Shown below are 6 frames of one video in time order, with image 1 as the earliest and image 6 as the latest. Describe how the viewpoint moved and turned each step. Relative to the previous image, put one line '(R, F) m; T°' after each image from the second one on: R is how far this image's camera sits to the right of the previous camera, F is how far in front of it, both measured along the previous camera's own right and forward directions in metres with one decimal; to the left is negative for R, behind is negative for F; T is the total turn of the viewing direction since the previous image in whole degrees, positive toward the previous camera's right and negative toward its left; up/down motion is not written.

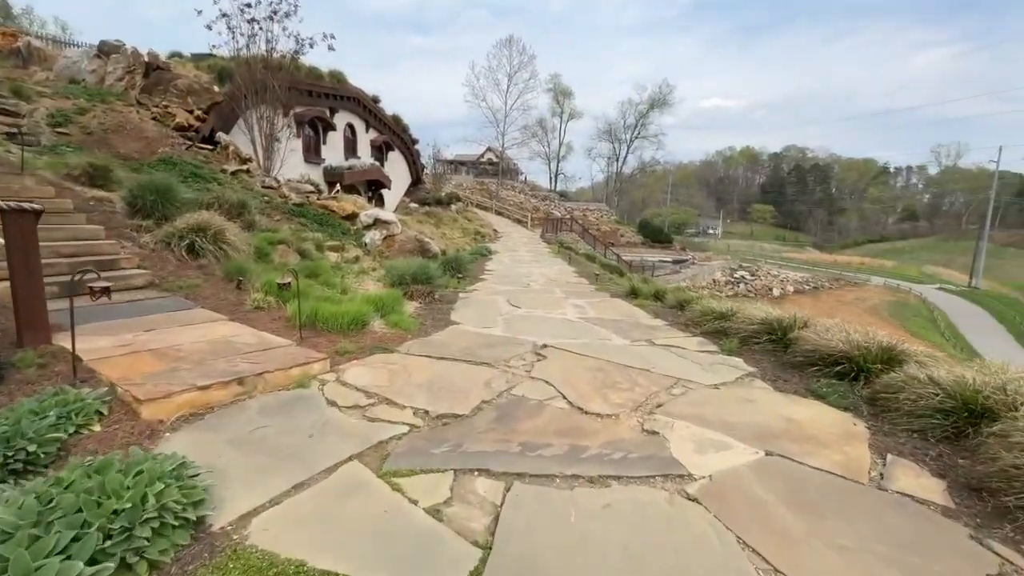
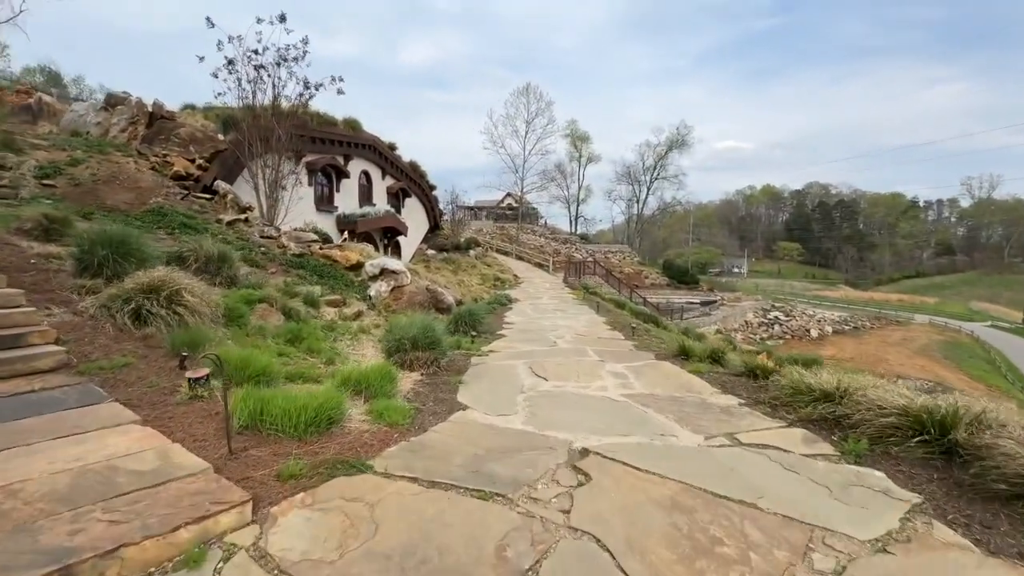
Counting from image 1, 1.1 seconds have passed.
(0.0, +1.3) m; -3°
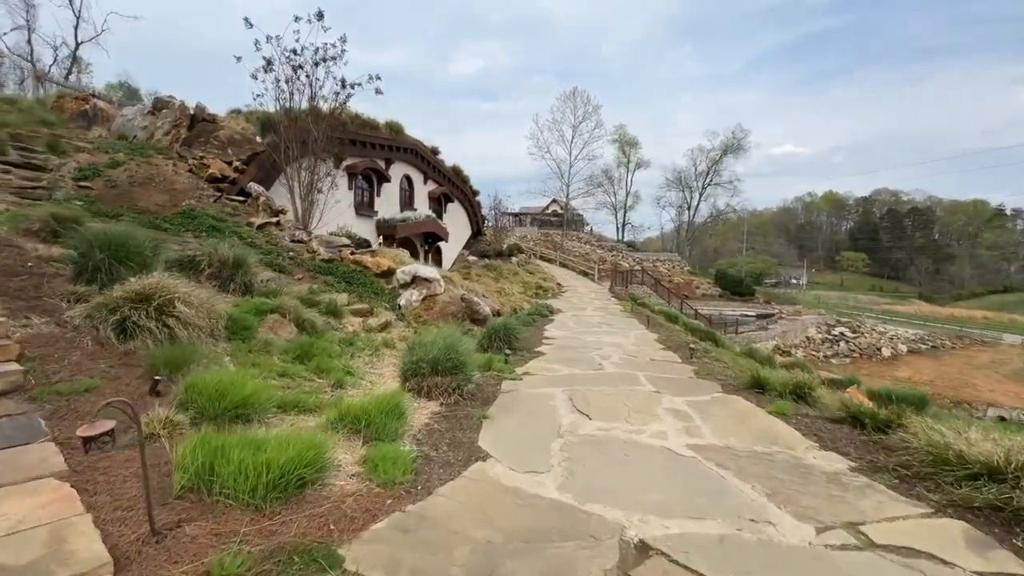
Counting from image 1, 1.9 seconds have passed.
(+0.1, +0.9) m; -5°
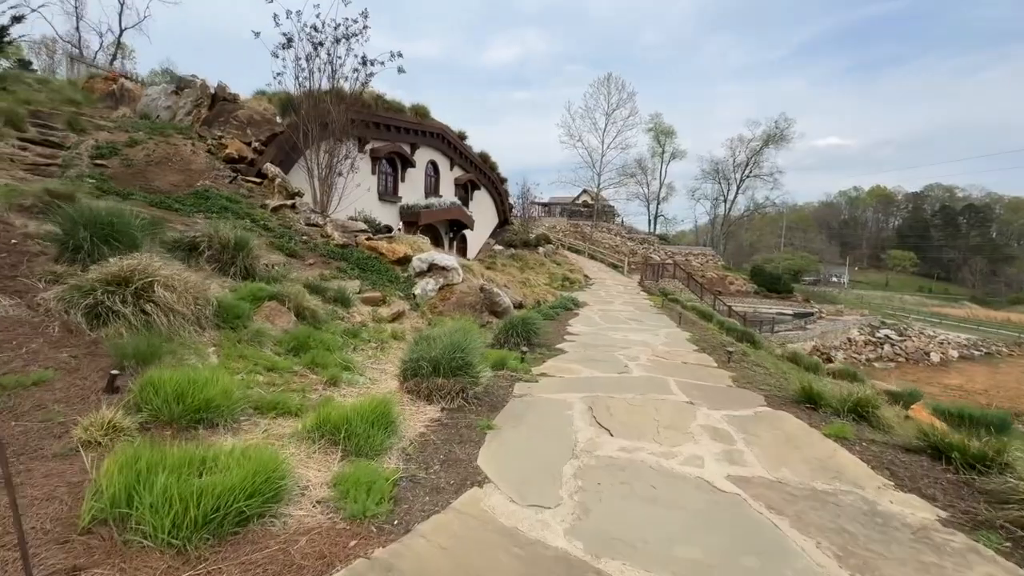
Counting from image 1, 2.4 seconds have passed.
(+0.1, +0.6) m; -3°
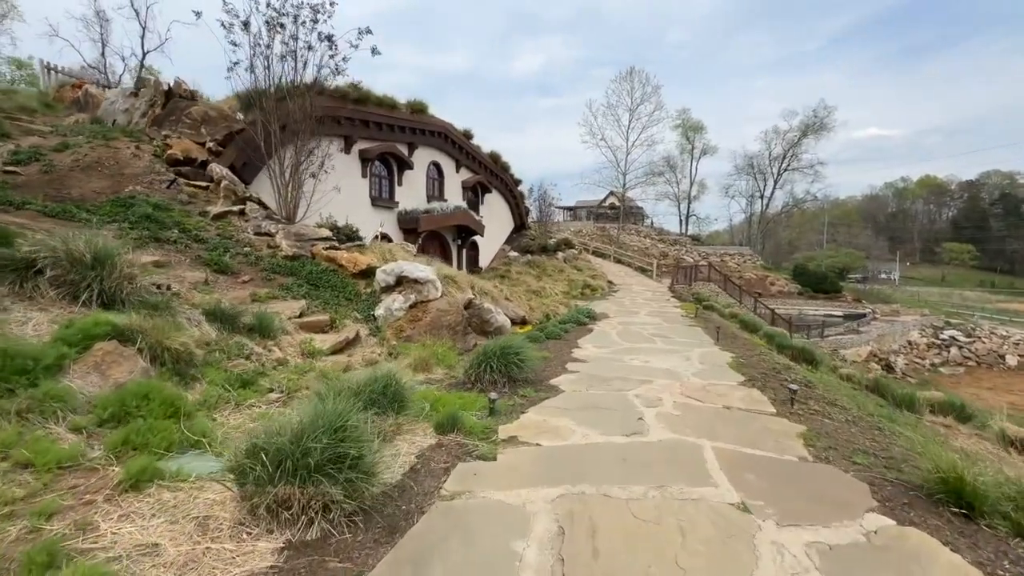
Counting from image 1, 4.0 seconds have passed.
(+0.6, +1.8) m; -4°
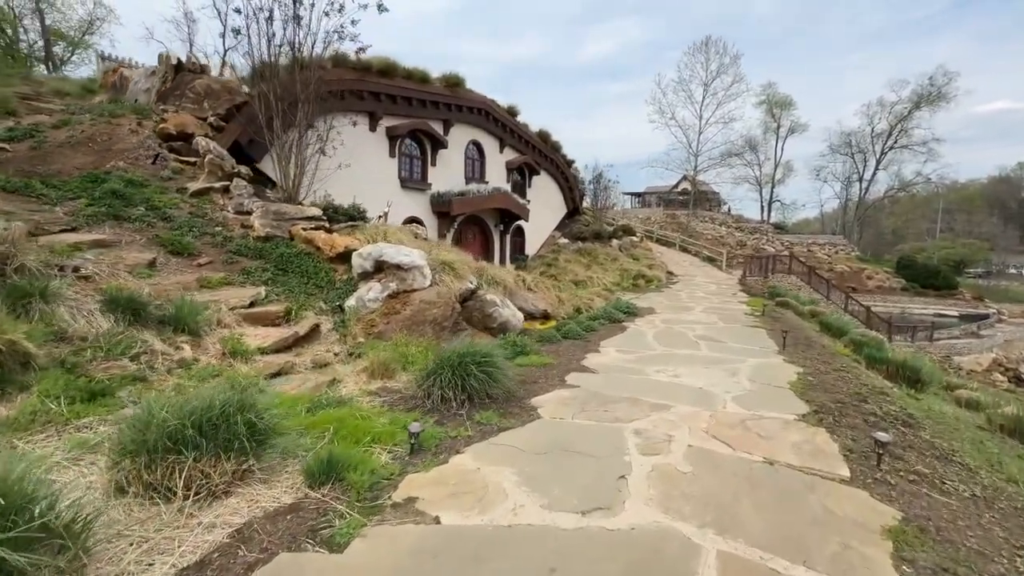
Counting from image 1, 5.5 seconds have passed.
(+0.9, +1.4) m; -8°
